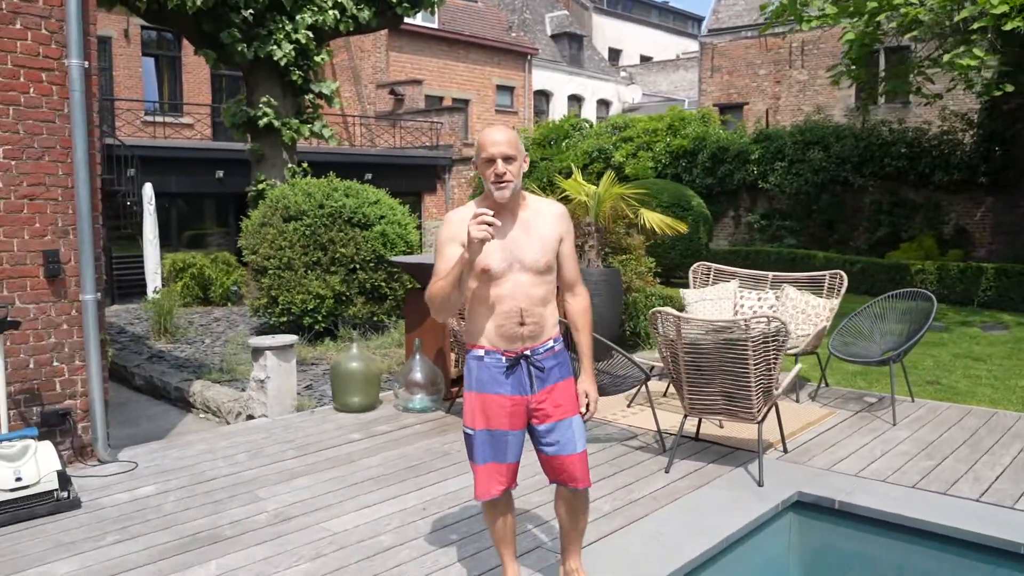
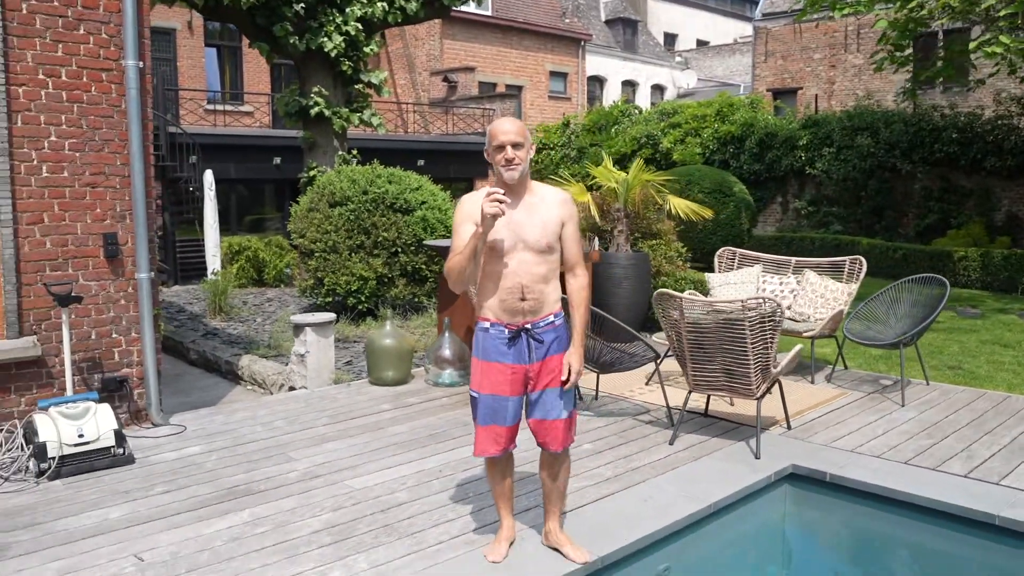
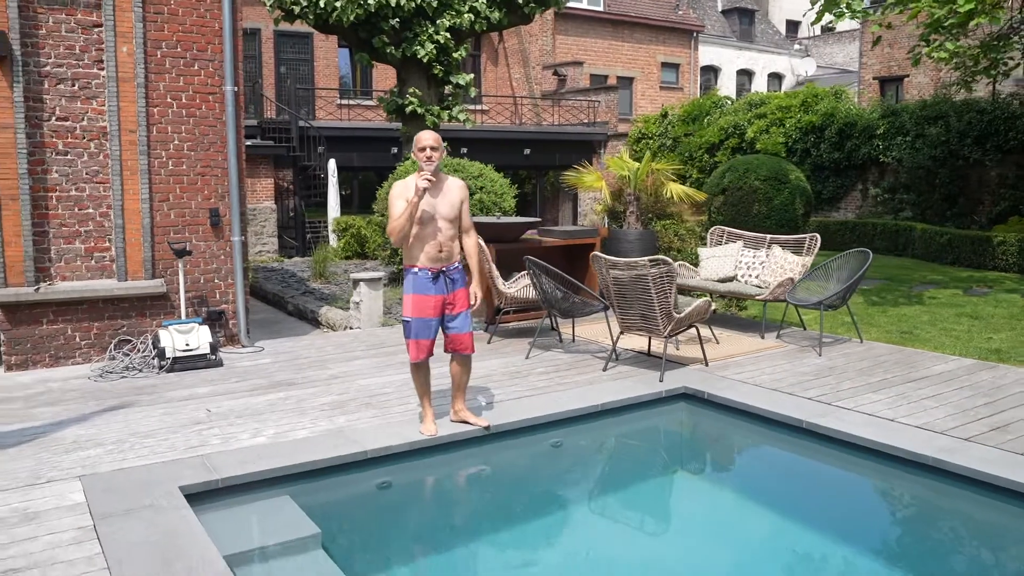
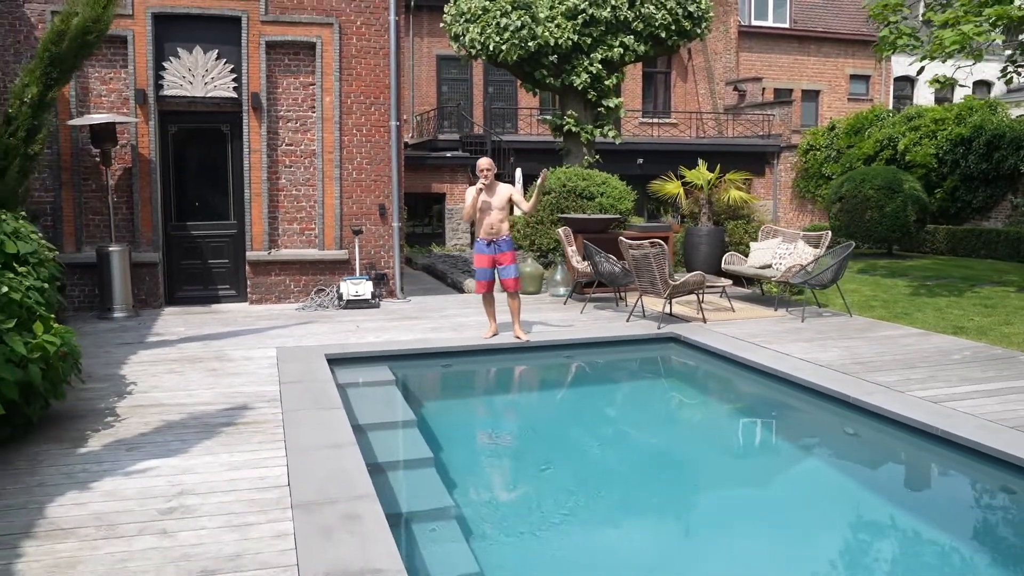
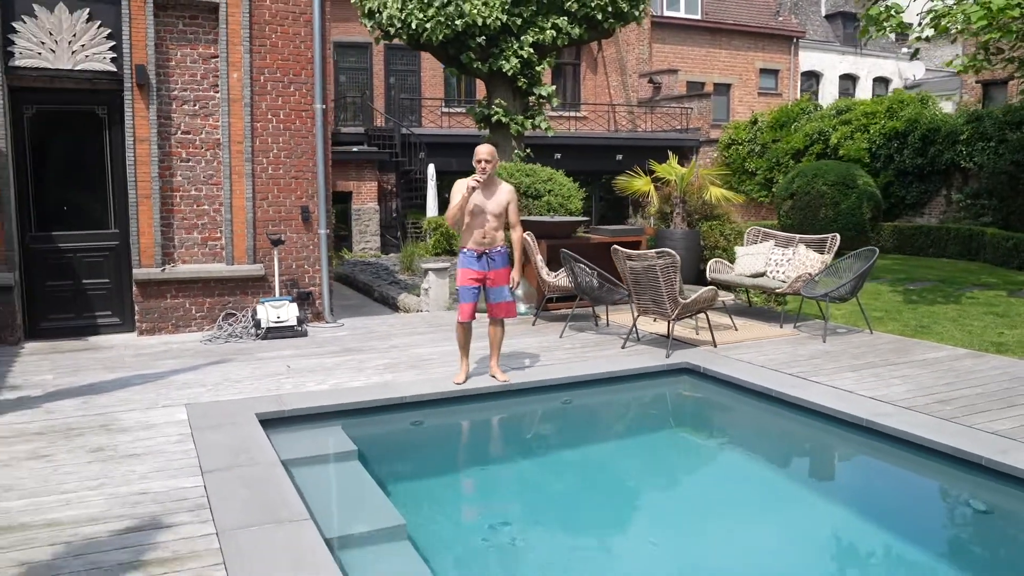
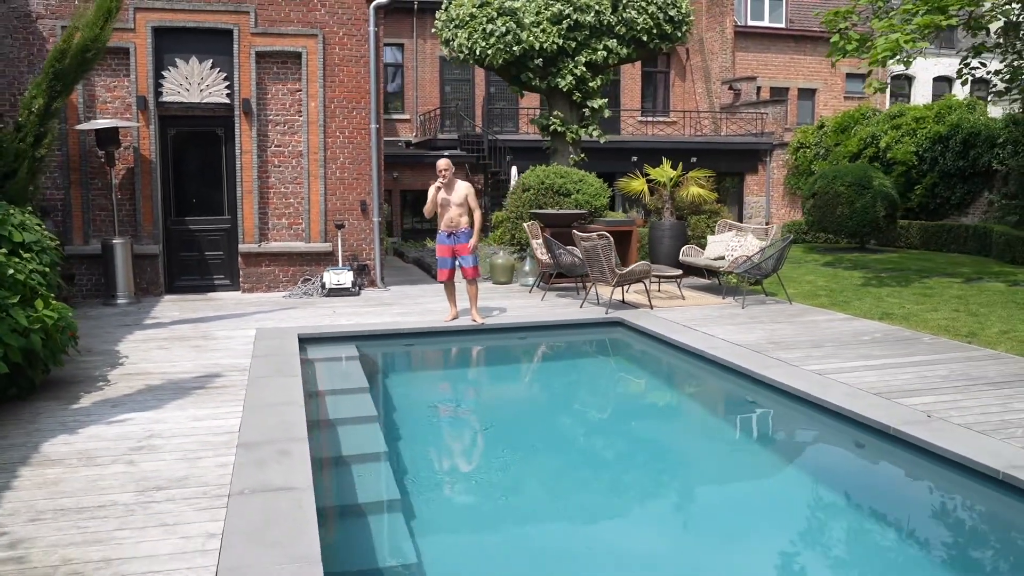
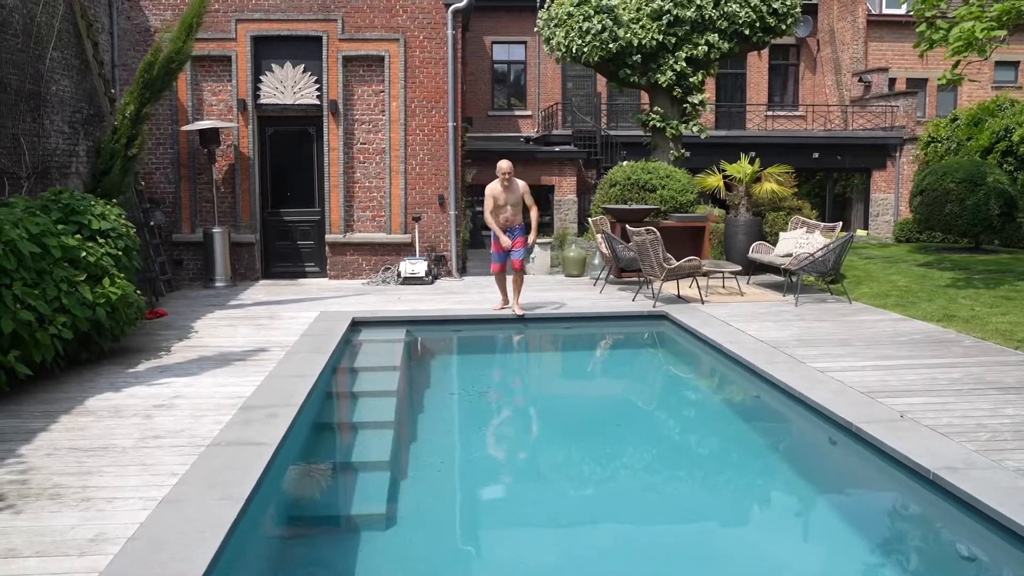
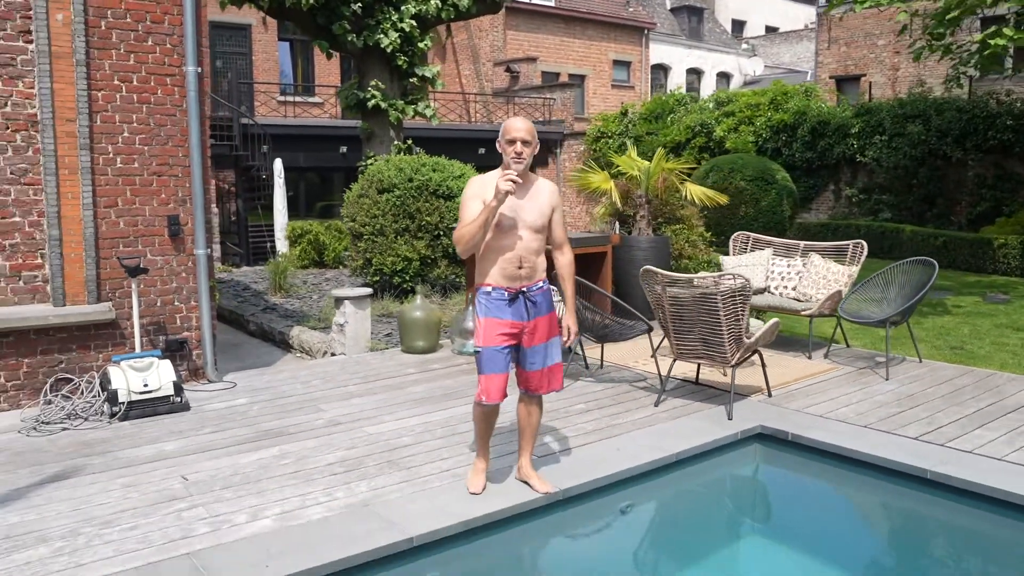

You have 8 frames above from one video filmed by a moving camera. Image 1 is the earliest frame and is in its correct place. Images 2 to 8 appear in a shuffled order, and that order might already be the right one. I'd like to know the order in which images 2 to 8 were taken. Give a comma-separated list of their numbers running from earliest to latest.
2, 8, 3, 5, 4, 6, 7
